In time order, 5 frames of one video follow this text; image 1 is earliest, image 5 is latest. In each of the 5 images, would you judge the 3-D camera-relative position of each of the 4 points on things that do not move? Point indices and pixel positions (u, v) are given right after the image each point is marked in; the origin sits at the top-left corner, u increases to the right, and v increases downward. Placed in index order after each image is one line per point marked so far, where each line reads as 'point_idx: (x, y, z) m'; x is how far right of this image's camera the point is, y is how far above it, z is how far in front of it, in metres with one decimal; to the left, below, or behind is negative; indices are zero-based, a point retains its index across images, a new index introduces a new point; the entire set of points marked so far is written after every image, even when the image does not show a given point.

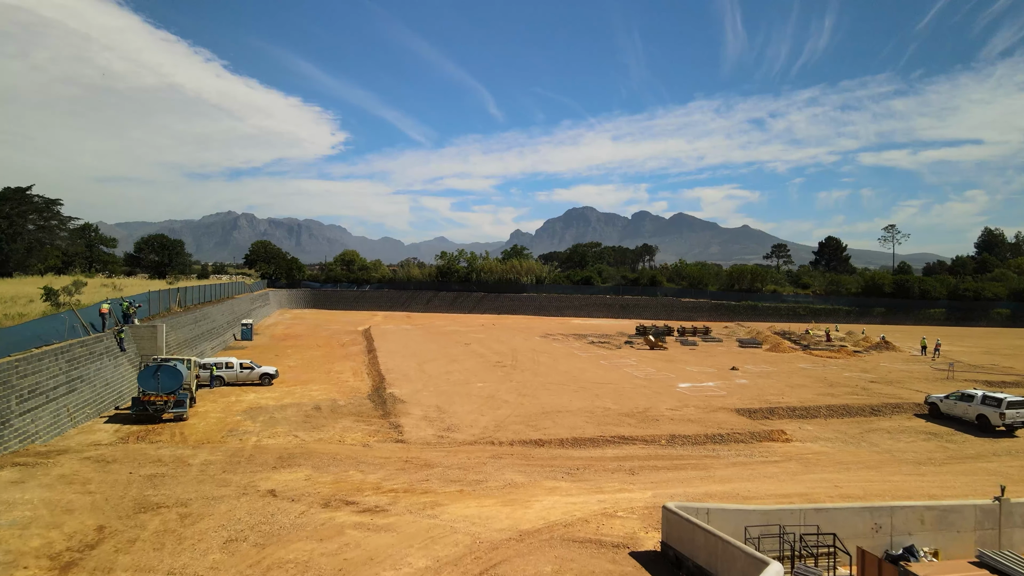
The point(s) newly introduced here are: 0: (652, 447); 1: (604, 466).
0: (+3.2, -3.6, +16.8) m
1: (+1.9, -3.6, +15.1) m
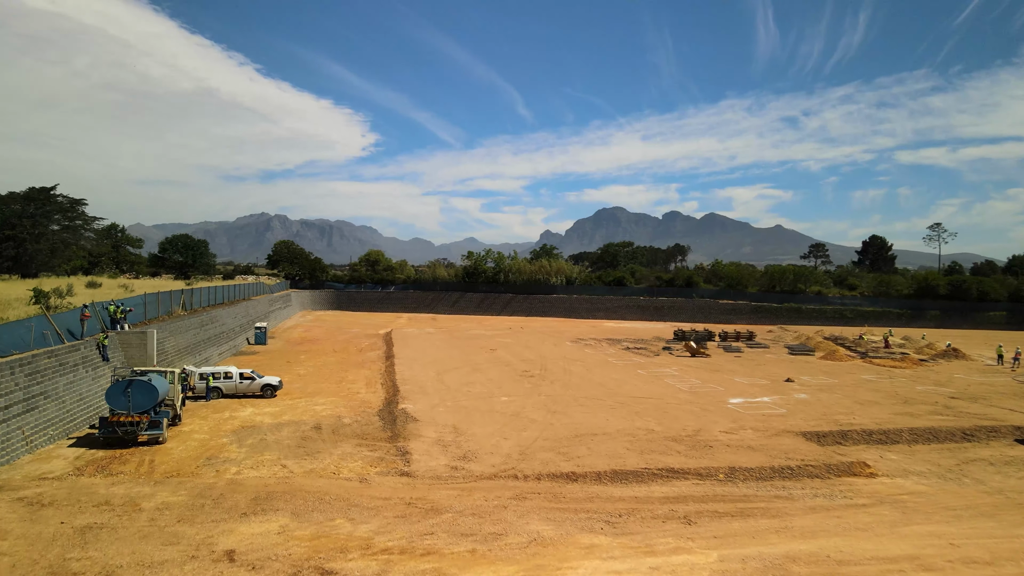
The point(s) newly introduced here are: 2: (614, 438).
0: (+3.7, -3.7, +13.9) m
1: (+2.3, -3.7, +12.2) m
2: (+2.4, -3.5, +17.2) m
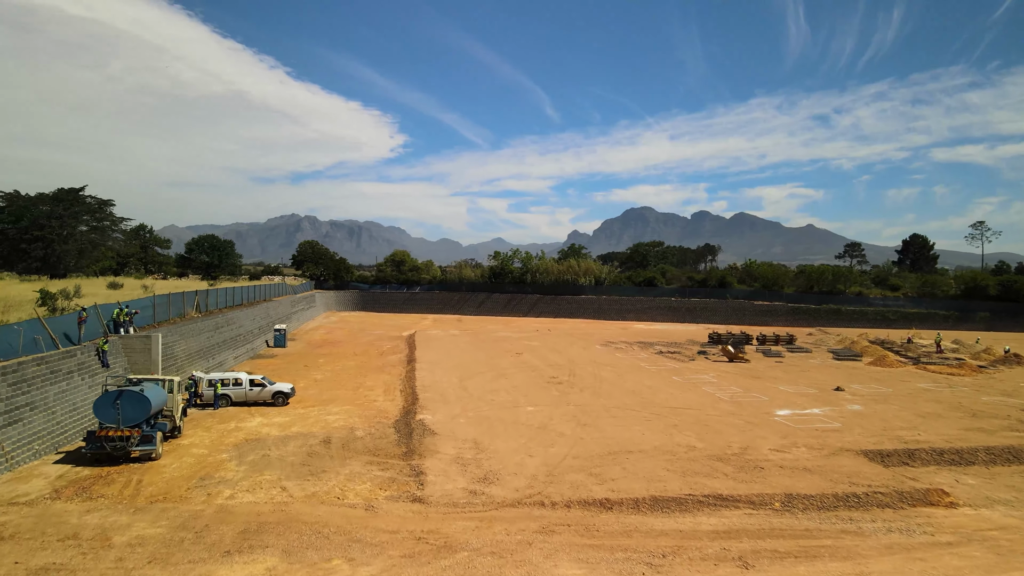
0: (+4.1, -3.7, +12.1) m
1: (+2.7, -3.7, +10.5) m
2: (+2.9, -3.5, +15.5) m
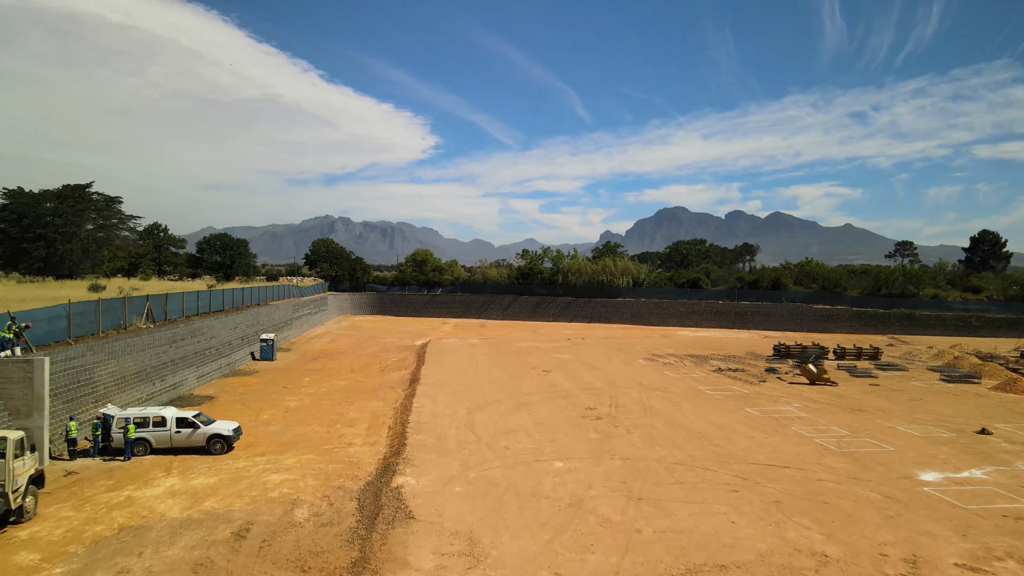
0: (+4.1, -3.8, +5.8) m
1: (+2.7, -3.8, +4.2) m
2: (+3.1, -3.6, +9.2) m
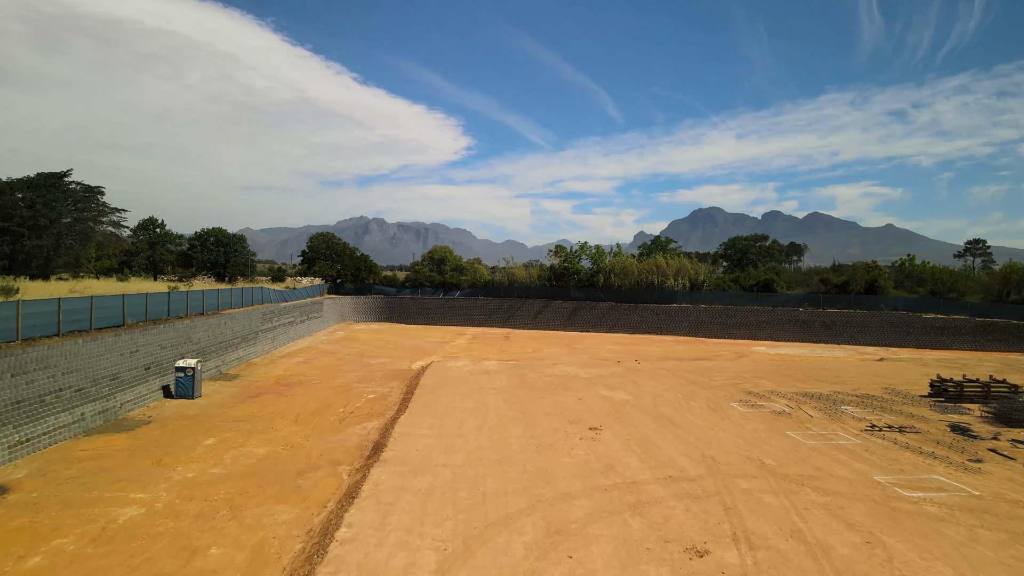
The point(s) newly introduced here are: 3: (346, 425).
0: (+3.8, -4.0, -5.2) m
1: (+2.3, -4.0, -6.7) m
2: (+2.9, -3.8, -1.7) m
3: (-4.4, -3.6, +19.6) m
